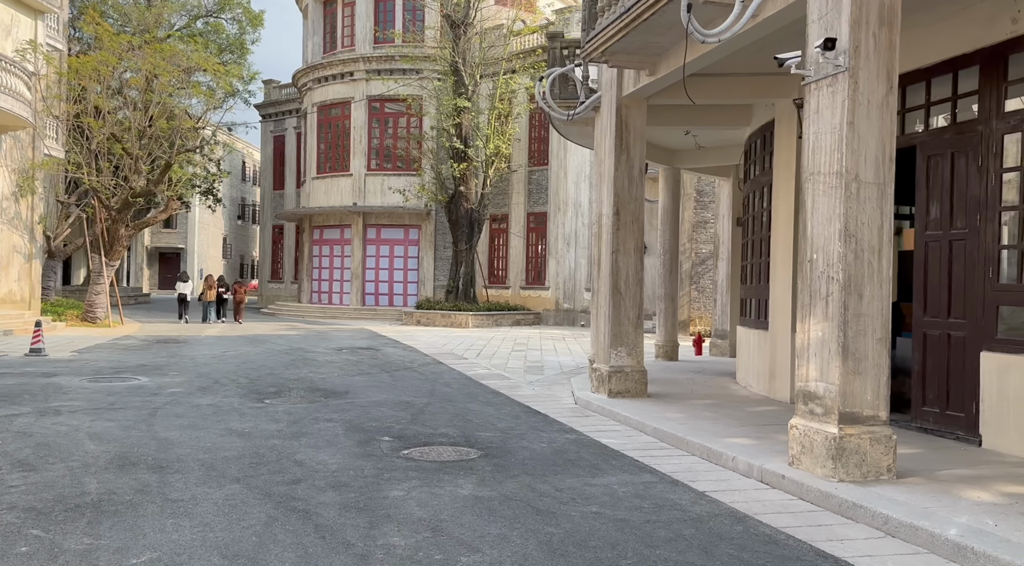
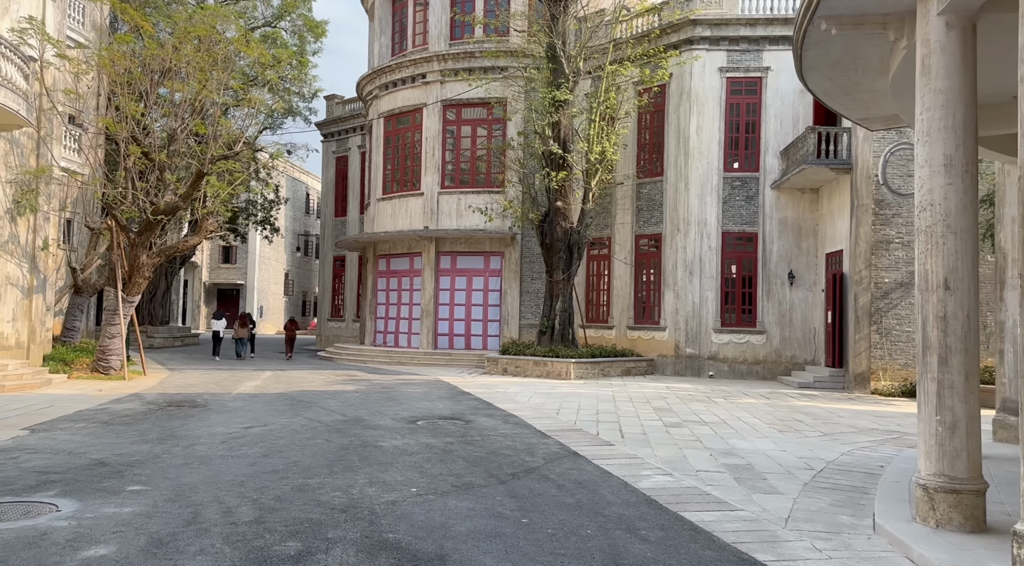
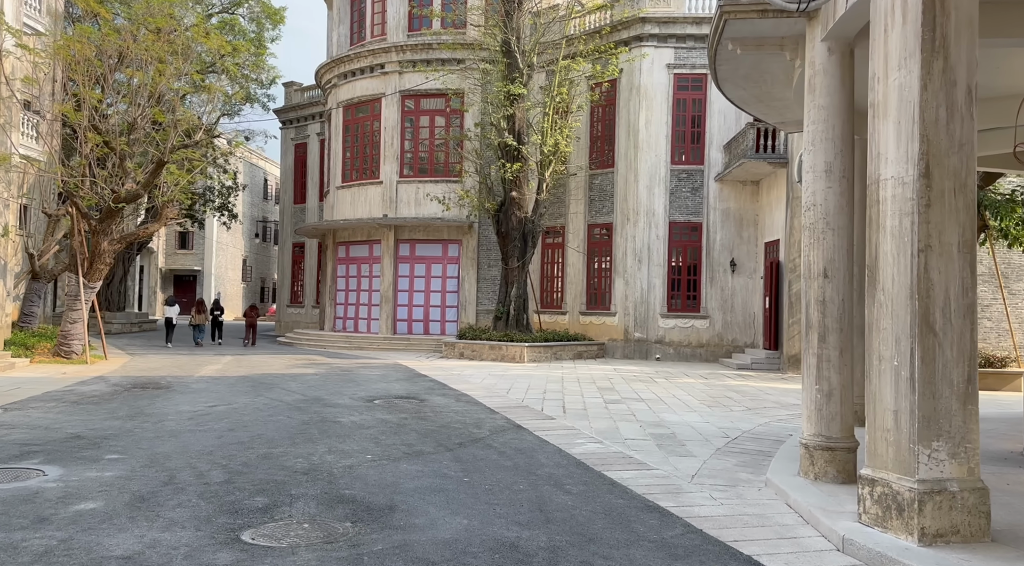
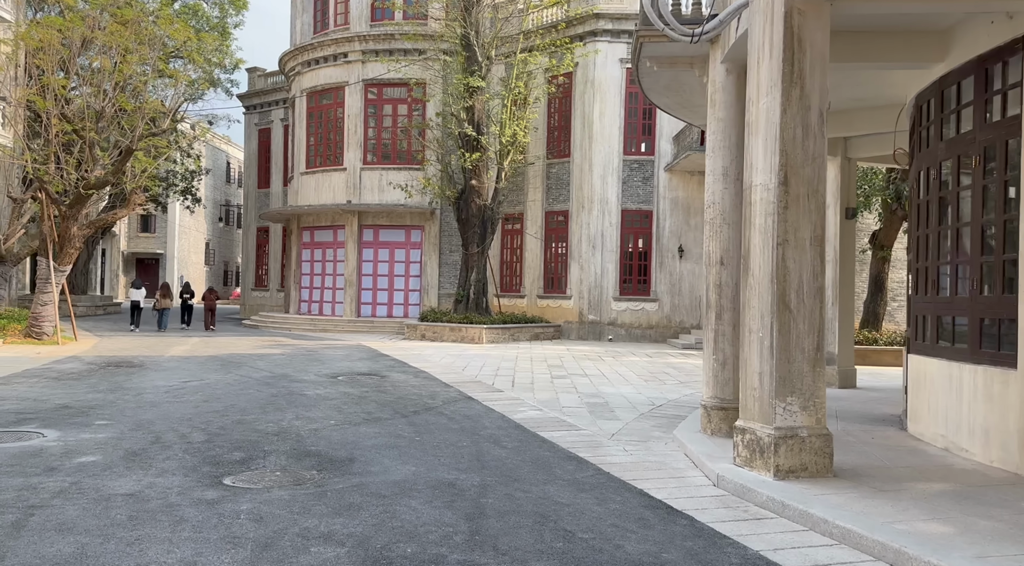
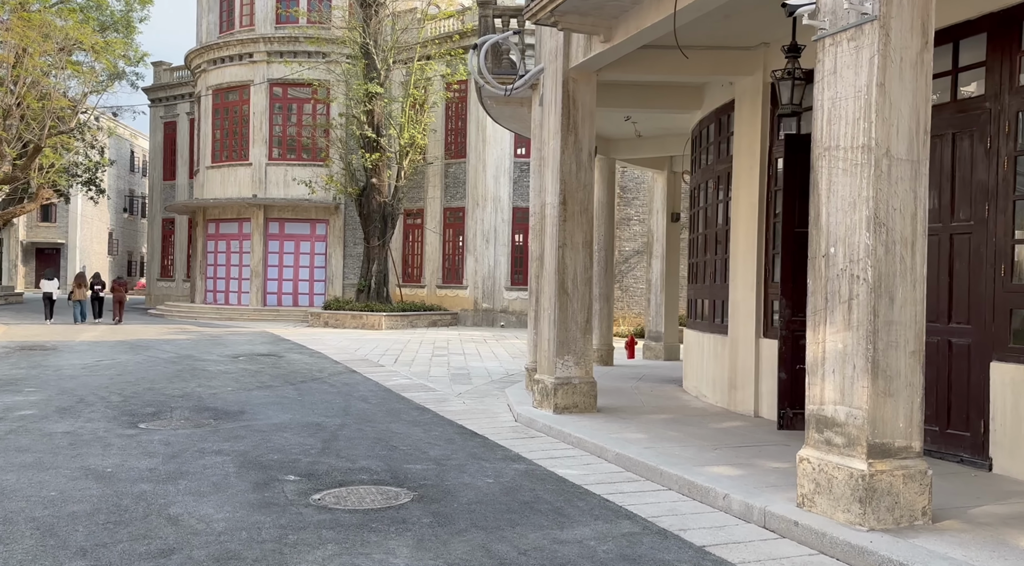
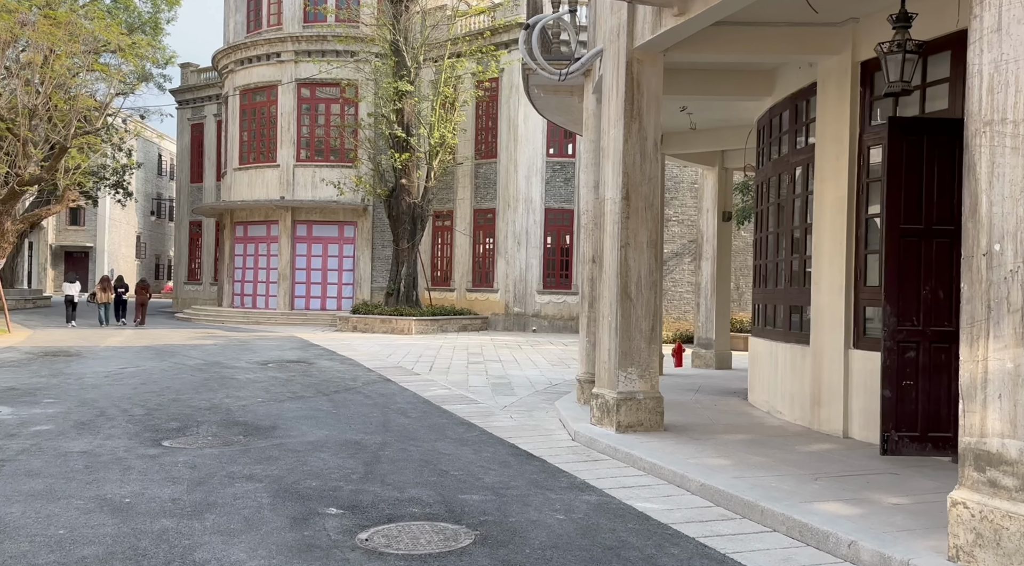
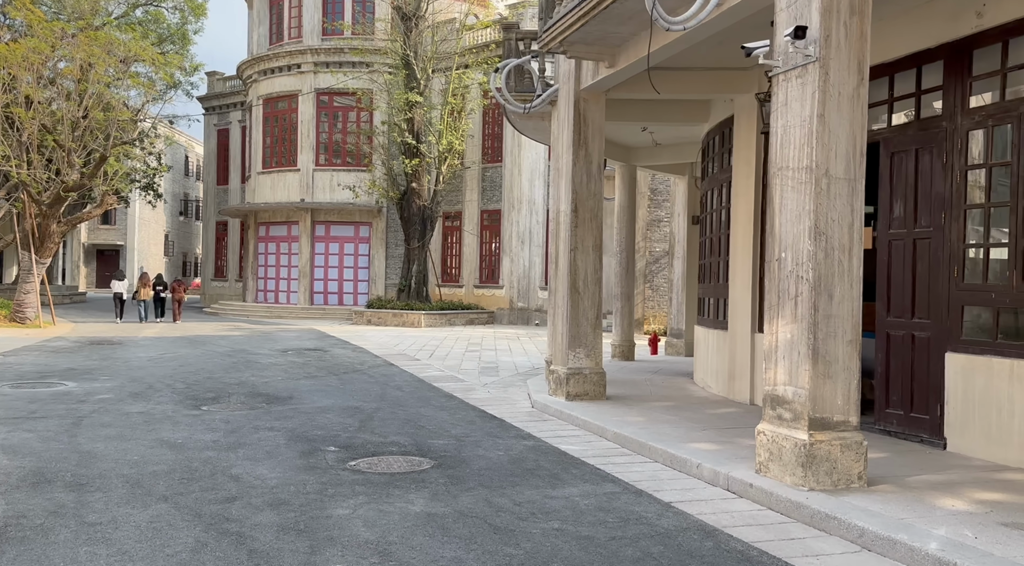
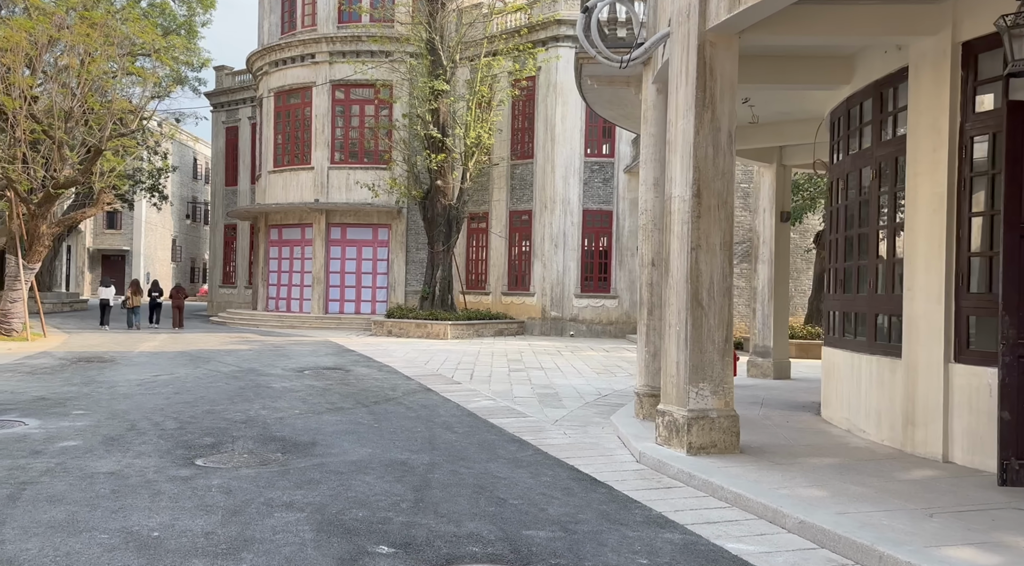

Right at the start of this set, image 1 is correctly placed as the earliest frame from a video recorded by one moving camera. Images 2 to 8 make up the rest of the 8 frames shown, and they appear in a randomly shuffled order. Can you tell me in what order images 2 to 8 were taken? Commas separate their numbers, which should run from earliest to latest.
7, 5, 6, 8, 4, 3, 2
